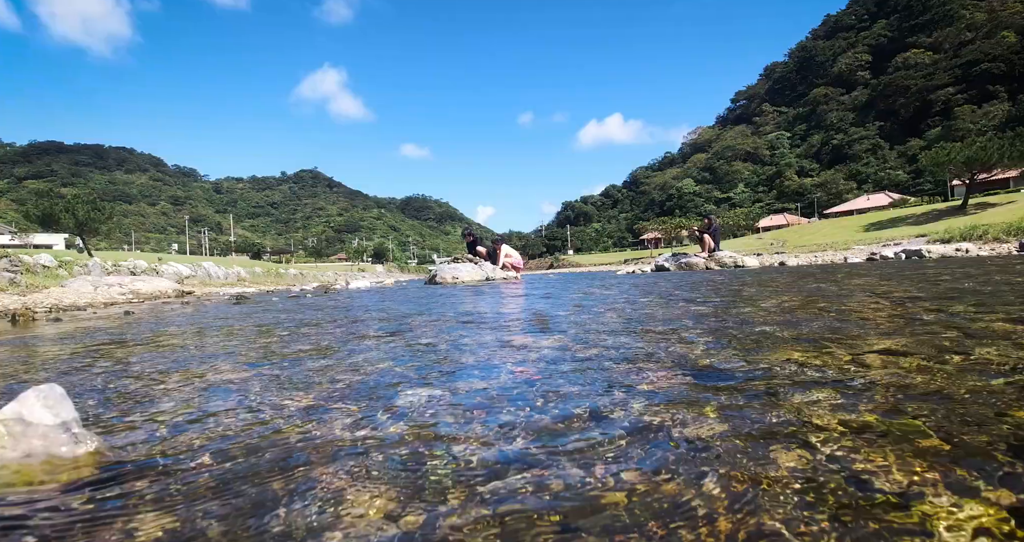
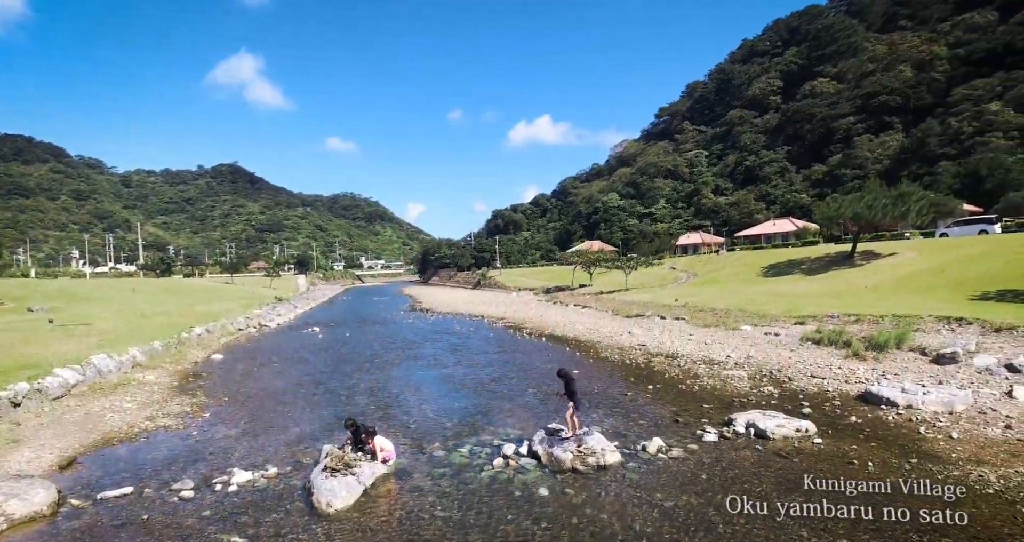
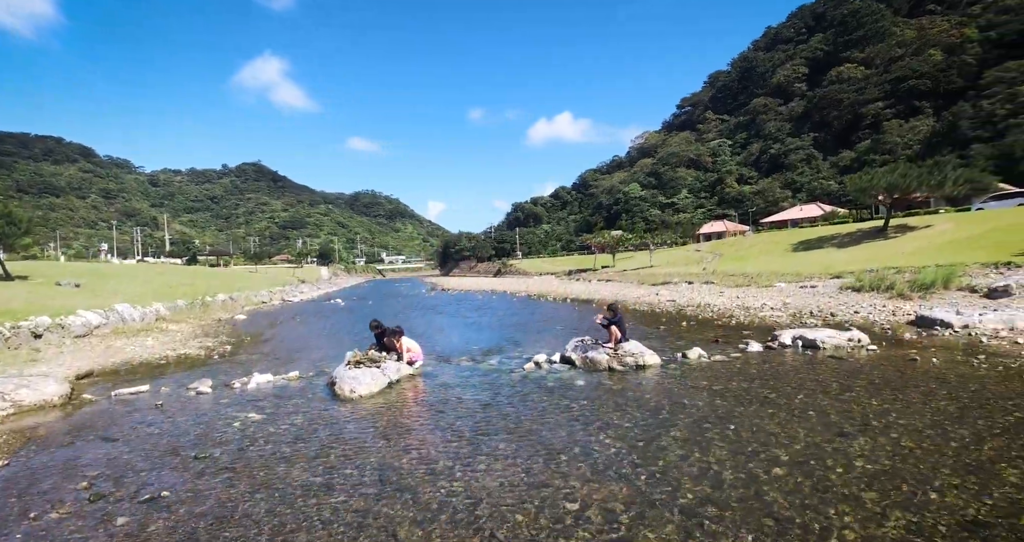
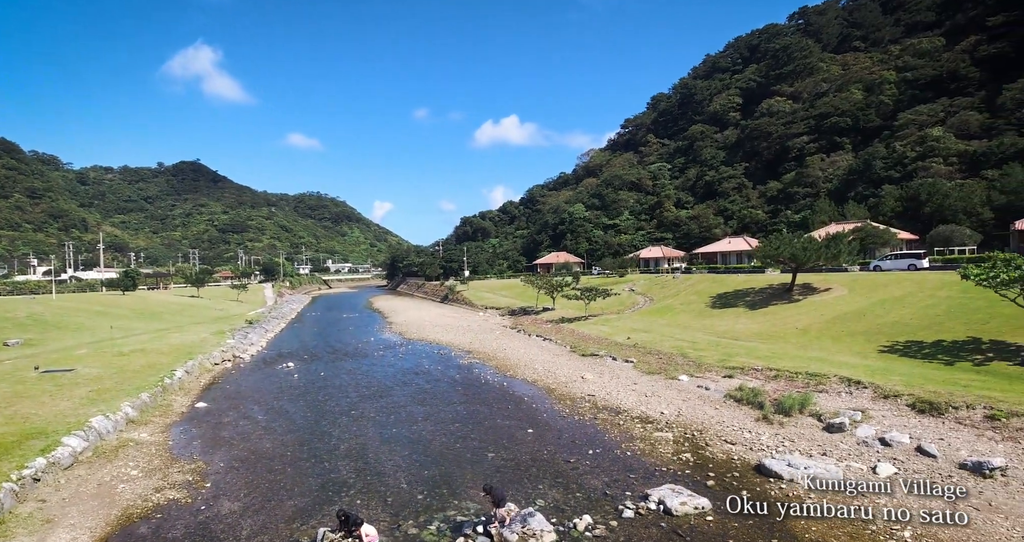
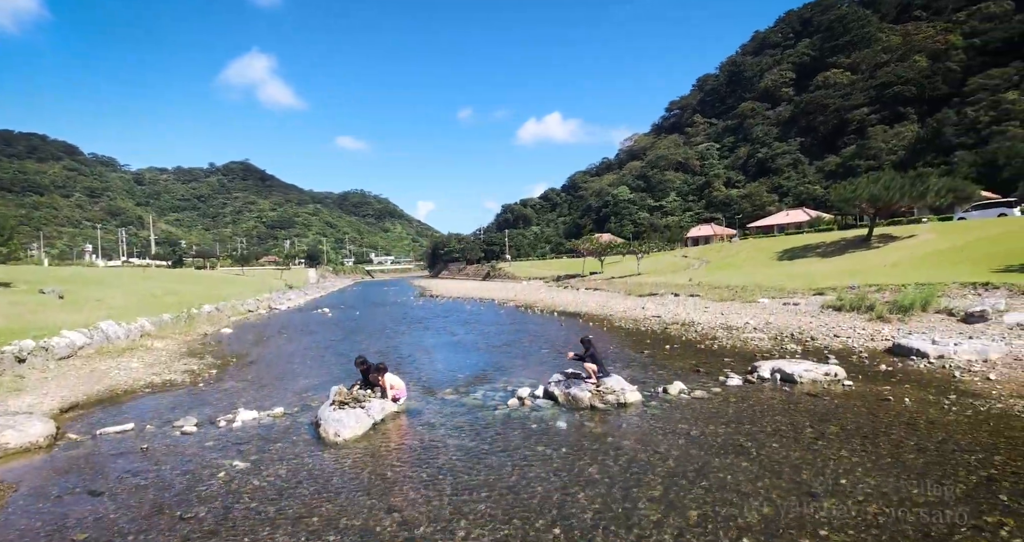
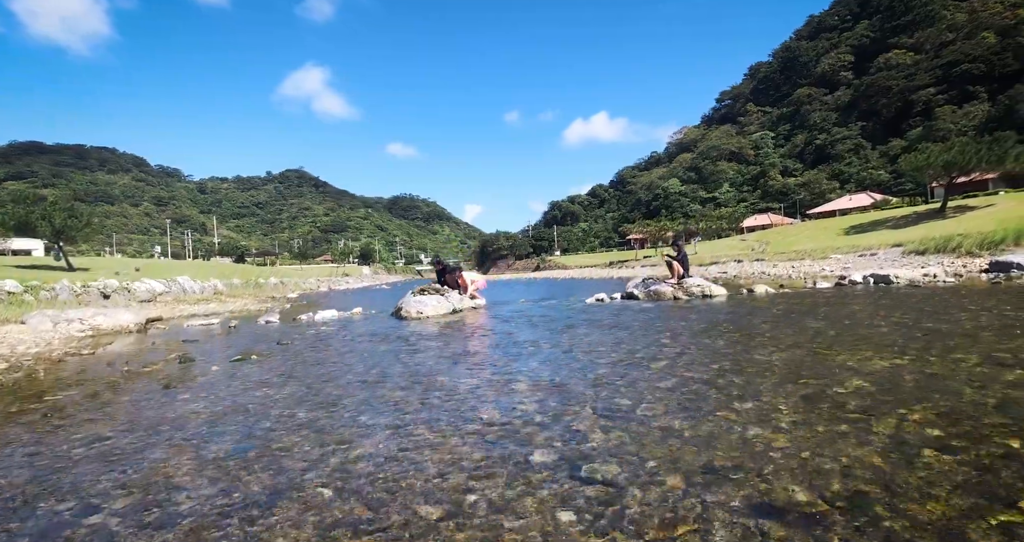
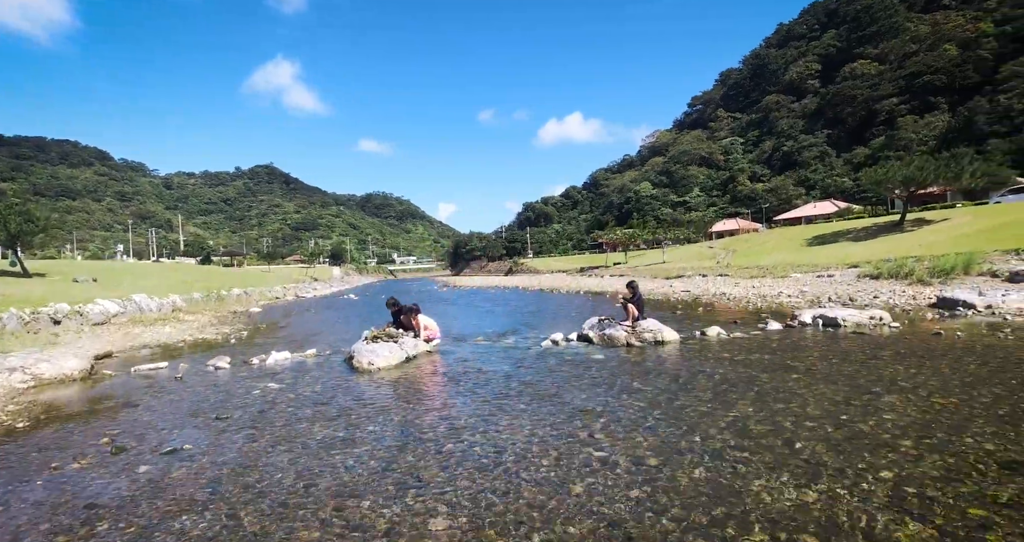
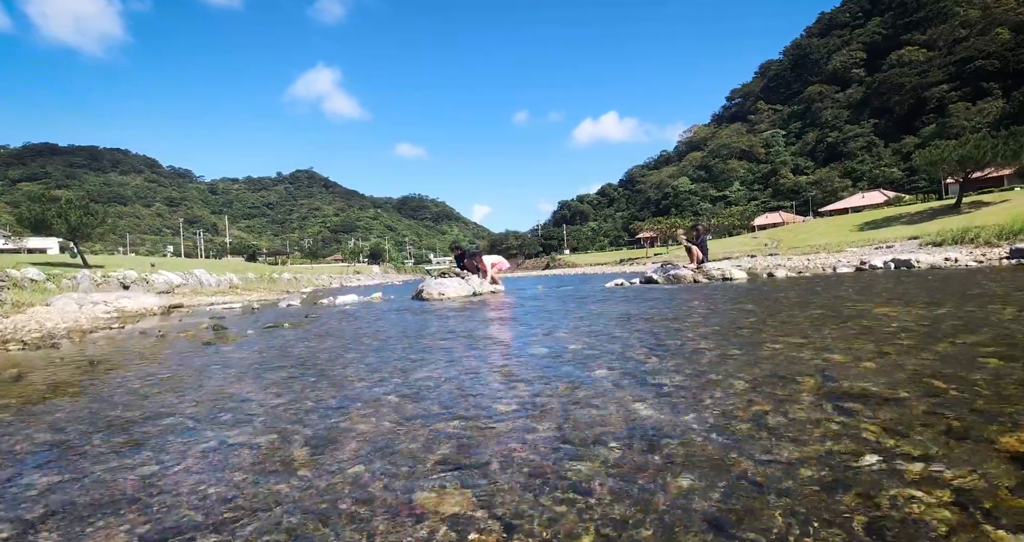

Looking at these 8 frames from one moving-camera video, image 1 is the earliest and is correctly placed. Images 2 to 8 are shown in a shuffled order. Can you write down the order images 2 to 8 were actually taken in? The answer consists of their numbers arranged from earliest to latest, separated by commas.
8, 6, 7, 3, 5, 2, 4
